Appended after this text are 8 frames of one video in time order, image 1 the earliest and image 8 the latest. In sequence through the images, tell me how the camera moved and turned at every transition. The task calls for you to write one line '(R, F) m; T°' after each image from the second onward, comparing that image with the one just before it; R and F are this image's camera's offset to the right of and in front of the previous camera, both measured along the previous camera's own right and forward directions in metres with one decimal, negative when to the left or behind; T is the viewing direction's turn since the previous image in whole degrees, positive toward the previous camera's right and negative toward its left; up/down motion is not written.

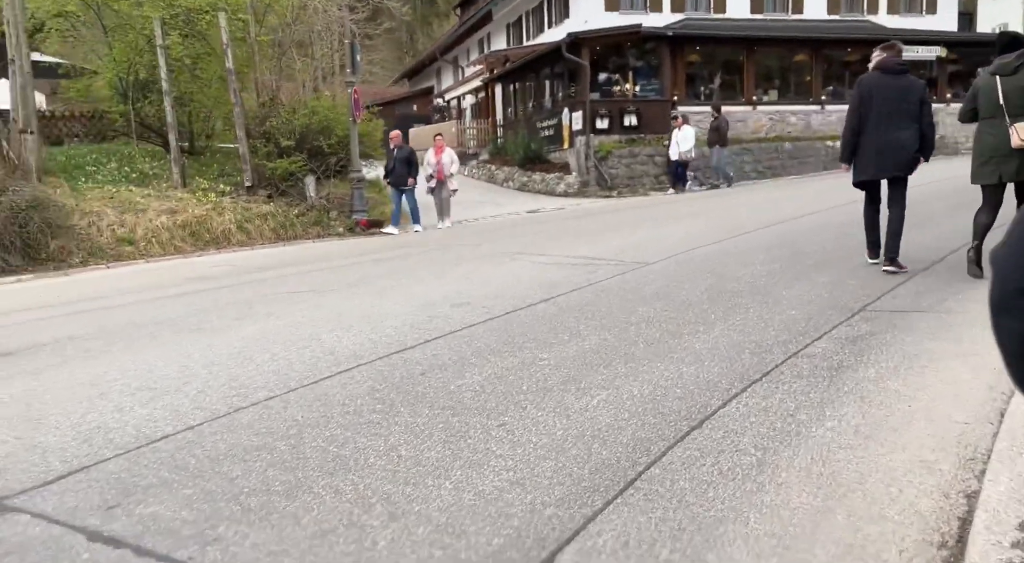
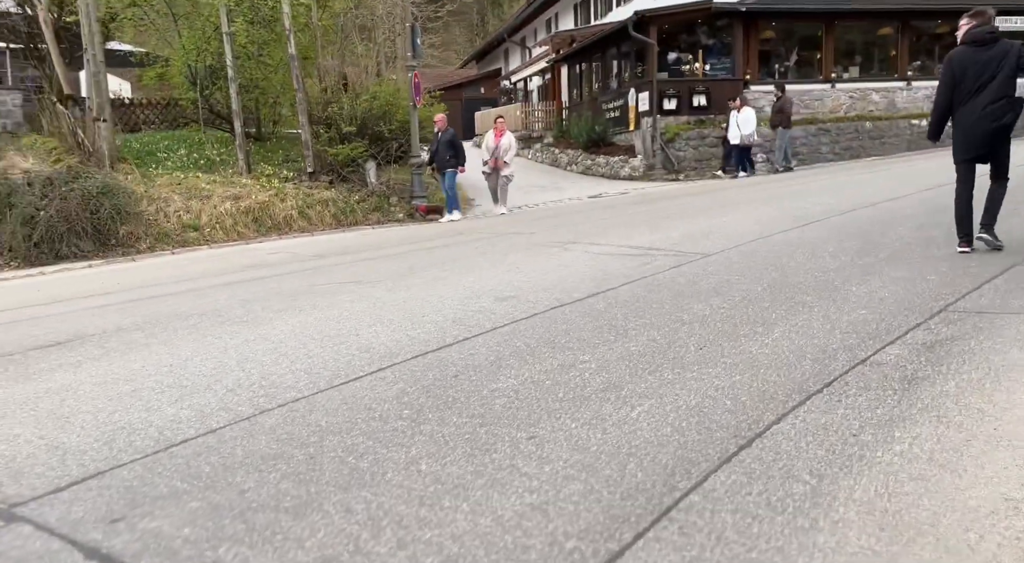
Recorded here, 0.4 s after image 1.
(+0.2, +0.3) m; -5°
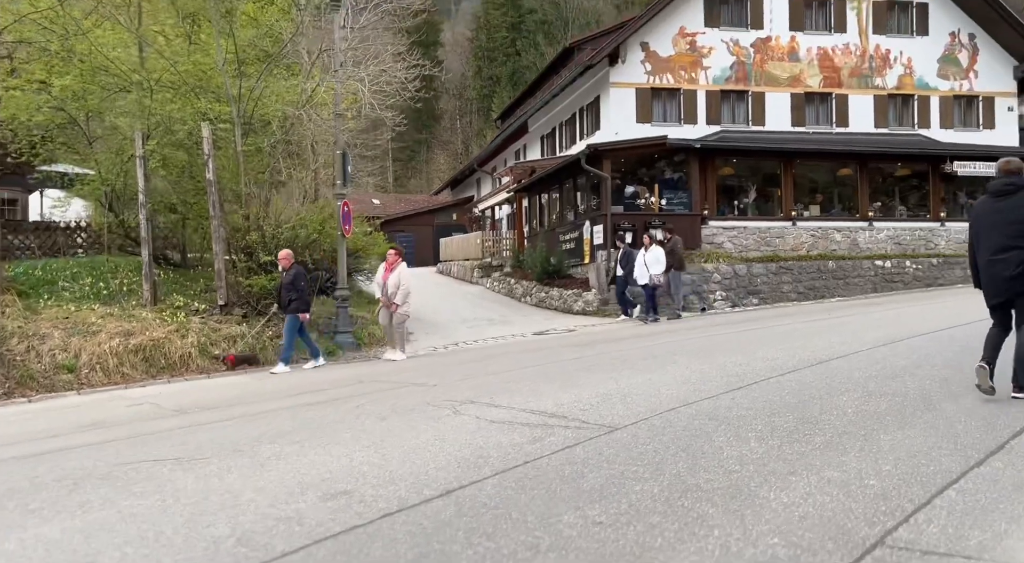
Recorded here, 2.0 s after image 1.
(+1.1, +1.2) m; +1°
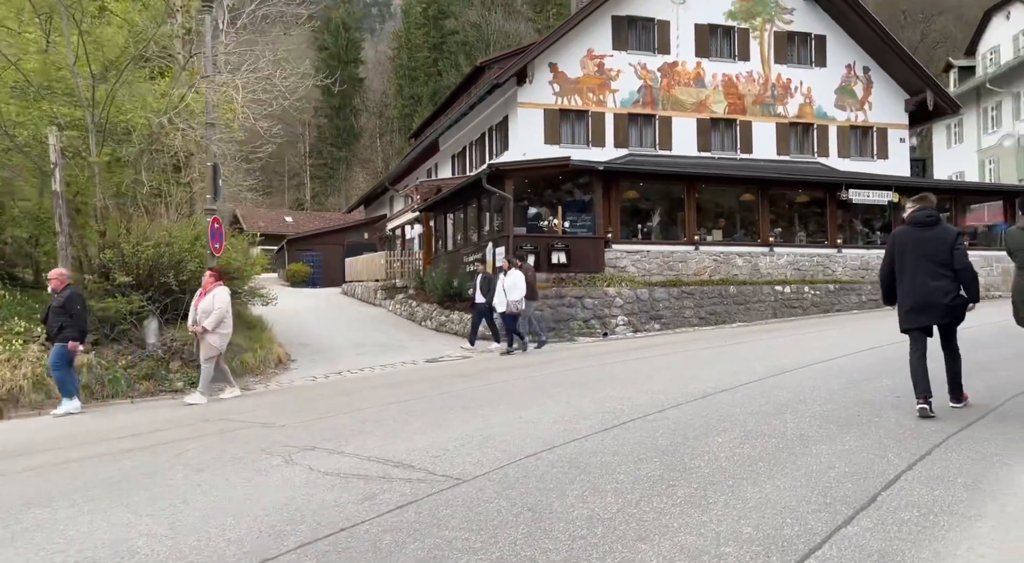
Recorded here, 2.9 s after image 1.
(+0.7, +0.8) m; +6°
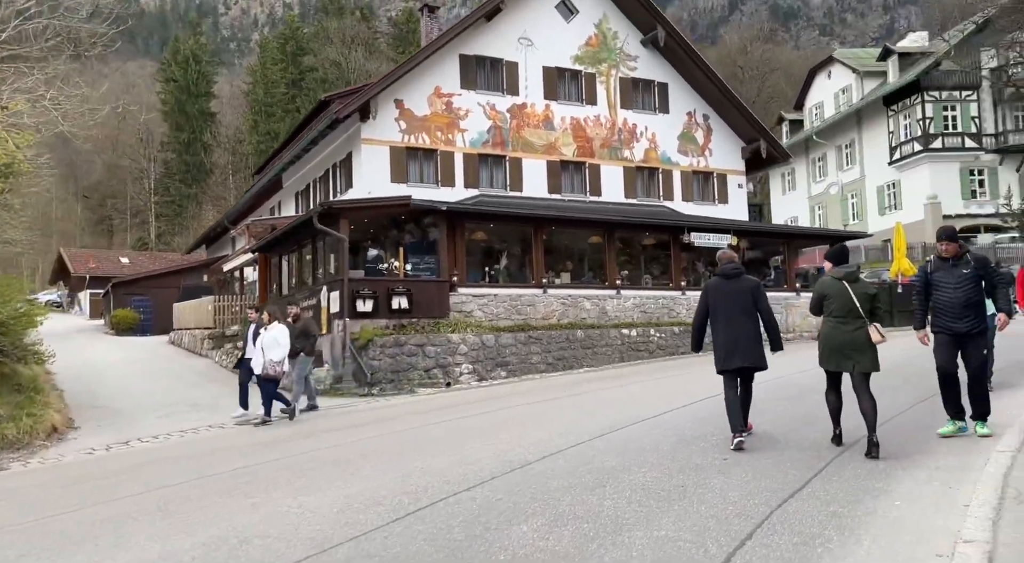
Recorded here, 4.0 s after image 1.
(+0.8, +1.0) m; +10°
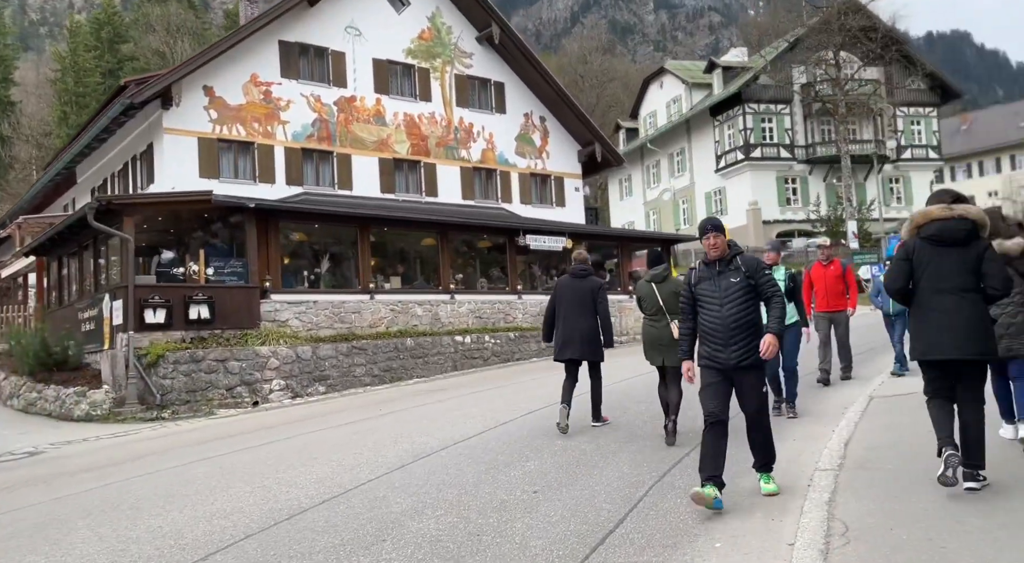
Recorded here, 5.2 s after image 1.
(+0.7, +1.2) m; +12°
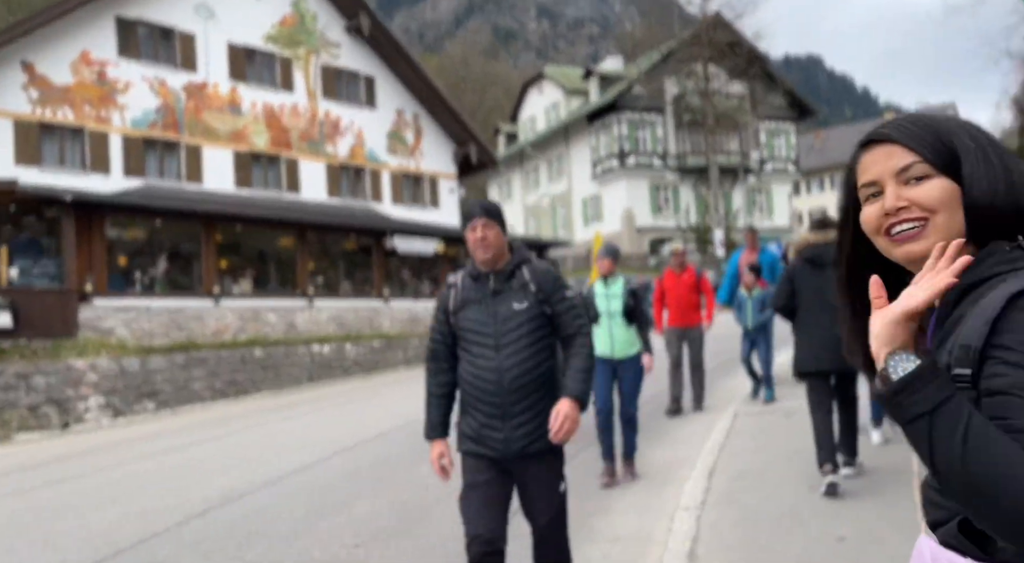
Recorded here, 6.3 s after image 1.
(+0.5, +0.9) m; +9°
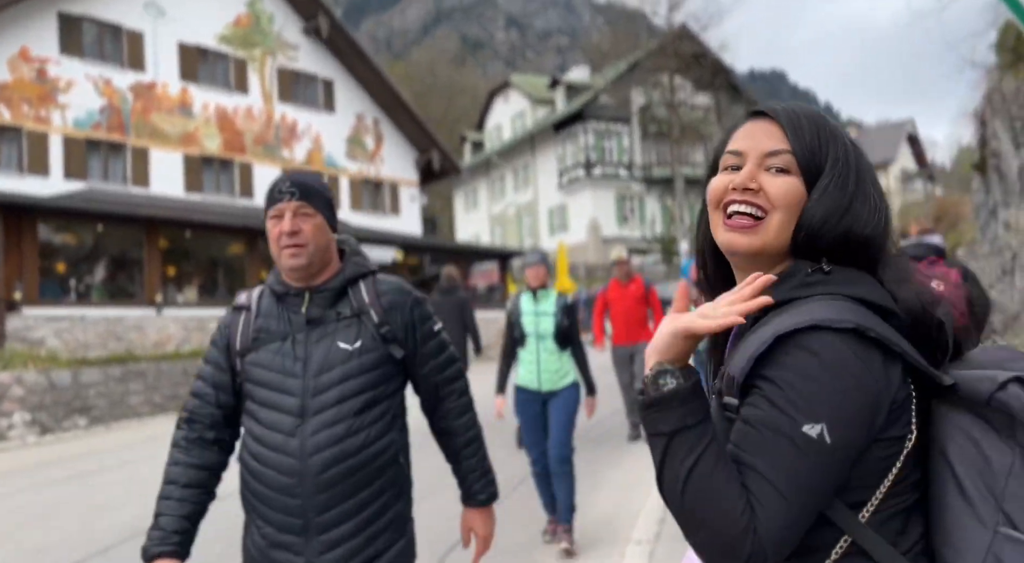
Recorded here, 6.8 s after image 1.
(+0.2, +0.5) m; +2°
